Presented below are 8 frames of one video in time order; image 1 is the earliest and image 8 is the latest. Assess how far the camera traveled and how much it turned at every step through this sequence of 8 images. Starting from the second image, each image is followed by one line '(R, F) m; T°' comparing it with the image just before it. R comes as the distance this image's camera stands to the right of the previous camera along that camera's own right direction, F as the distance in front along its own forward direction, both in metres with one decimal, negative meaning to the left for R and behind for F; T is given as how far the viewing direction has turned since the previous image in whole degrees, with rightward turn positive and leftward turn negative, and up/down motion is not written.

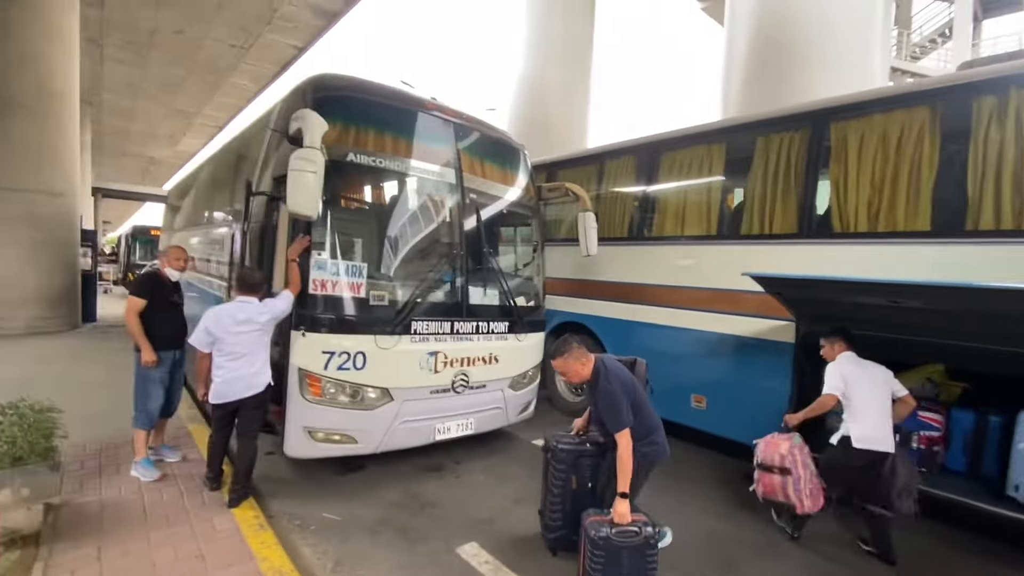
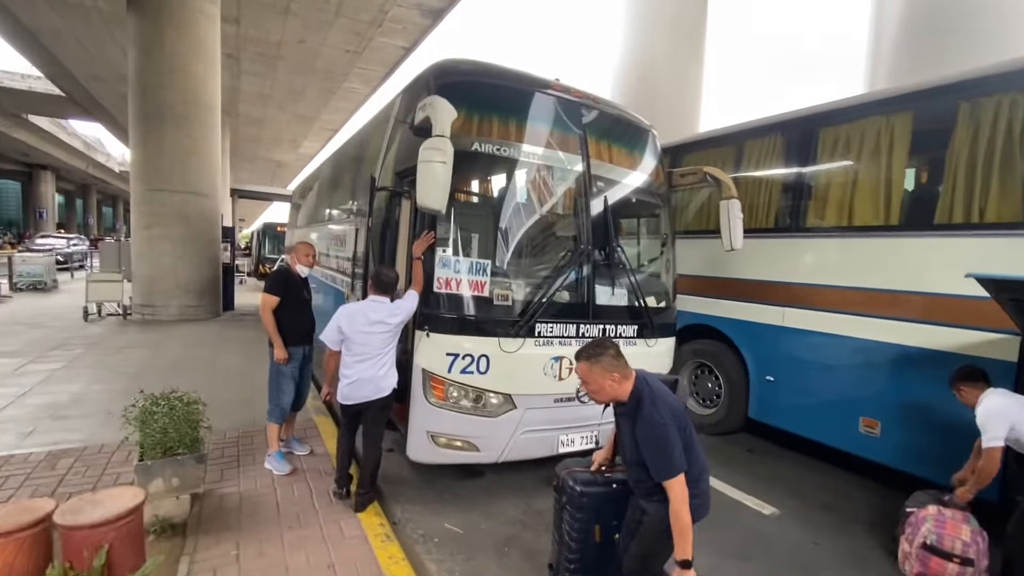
(-0.3, +0.4) m; -11°
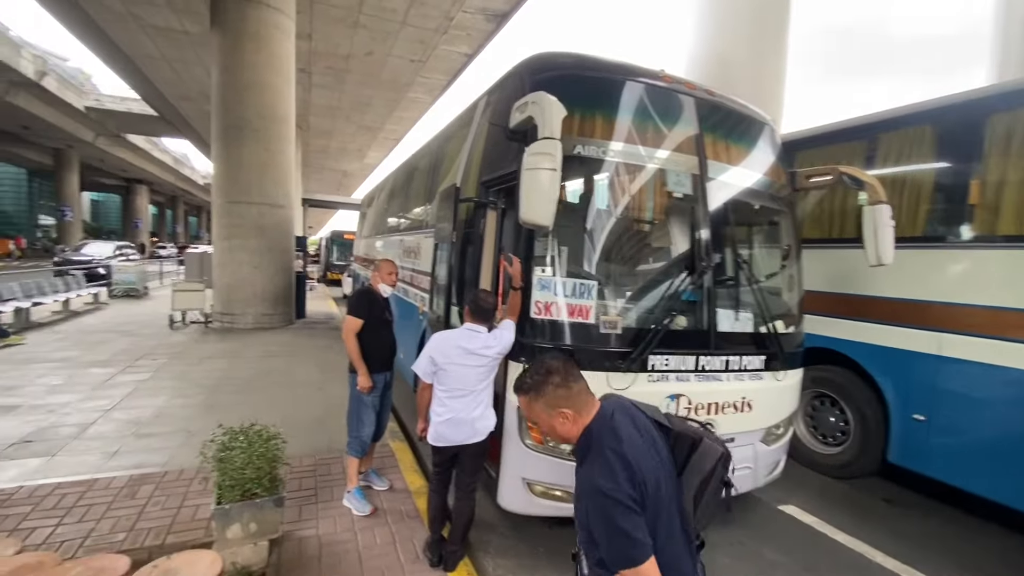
(-0.4, +0.5) m; -6°
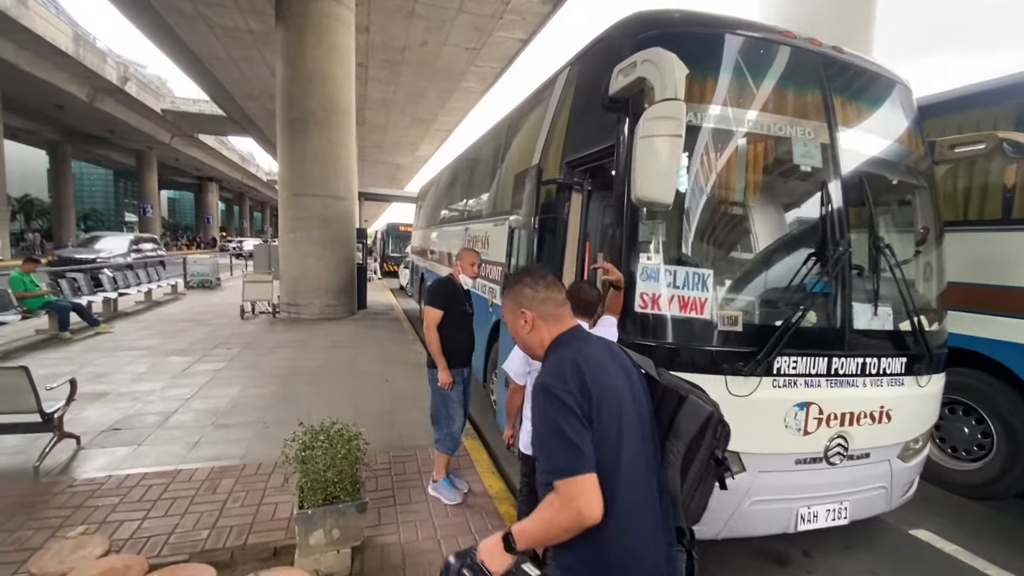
(-0.3, +0.3) m; -6°
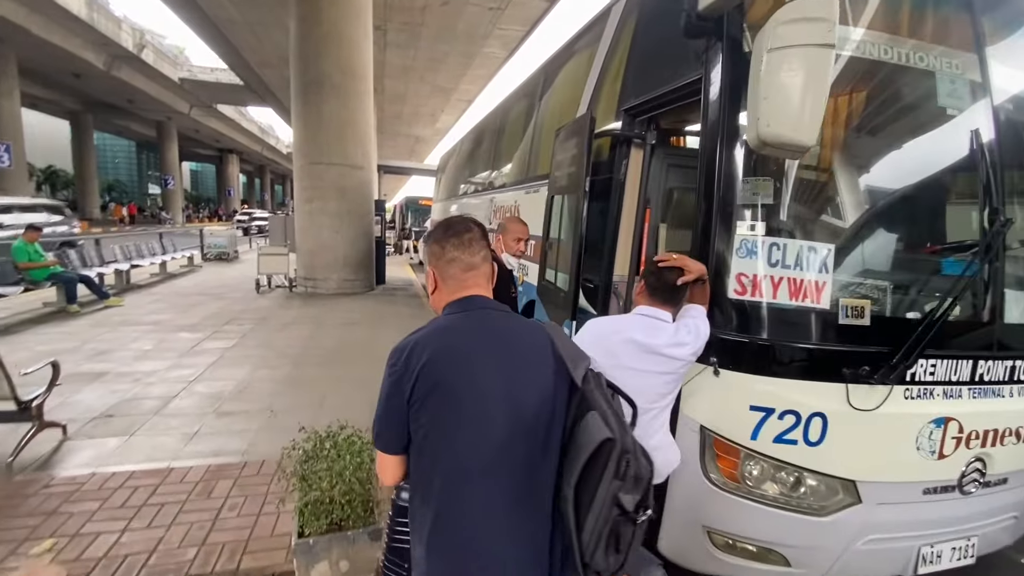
(-0.2, +0.6) m; -2°
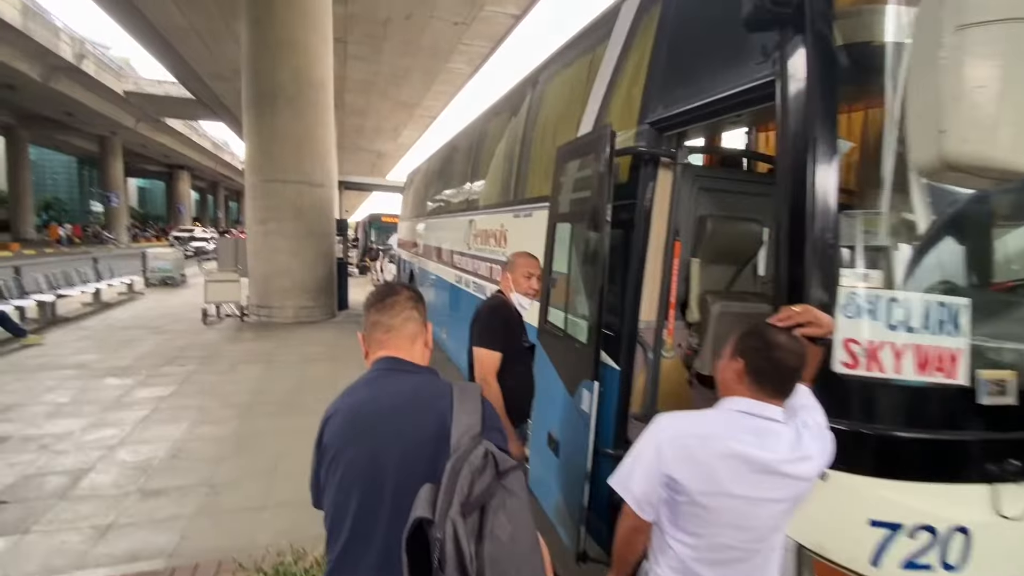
(-0.2, +0.6) m; +4°
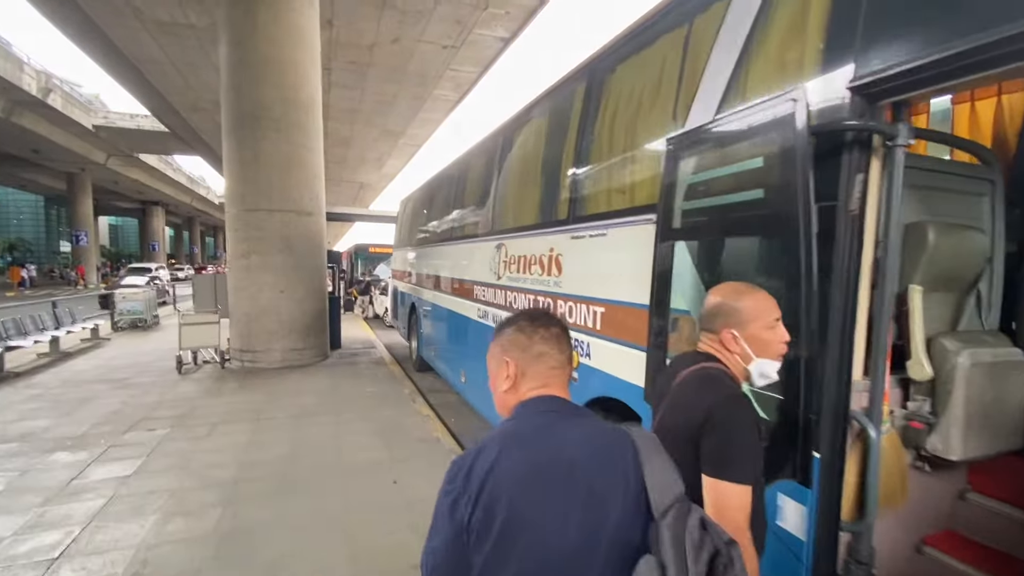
(-0.6, +0.9) m; +2°
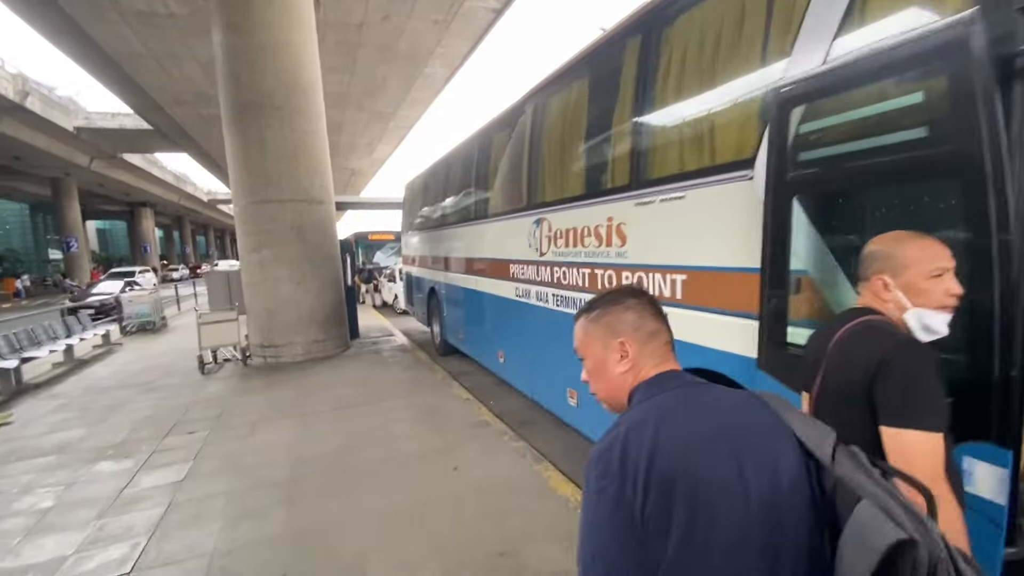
(-0.5, +0.2) m; +1°
